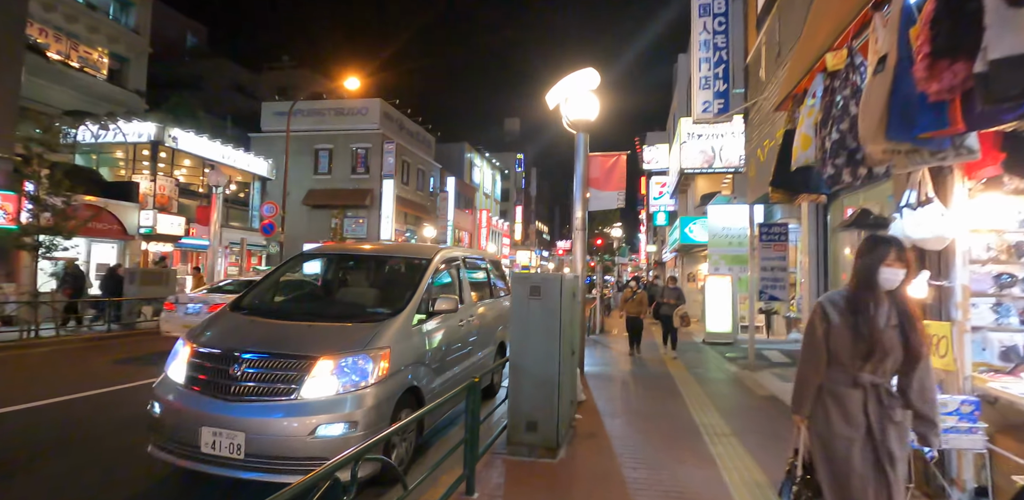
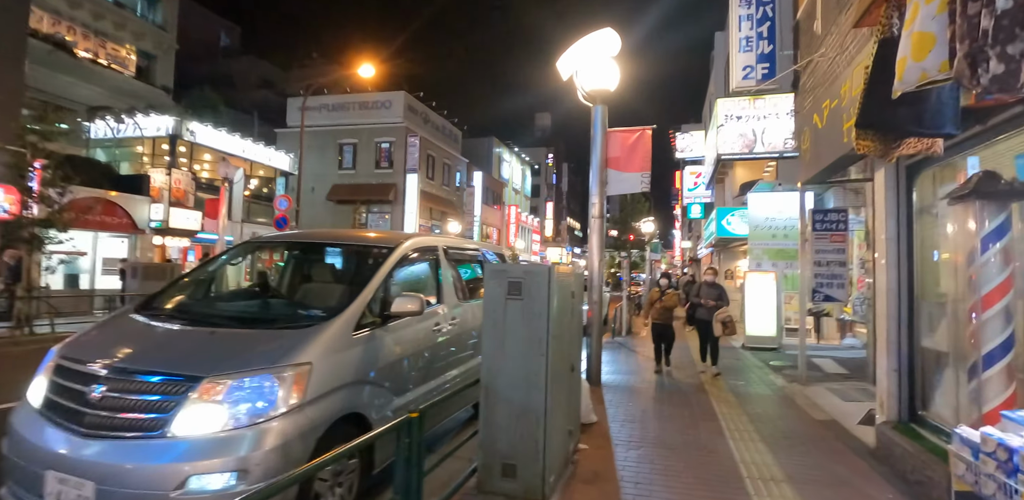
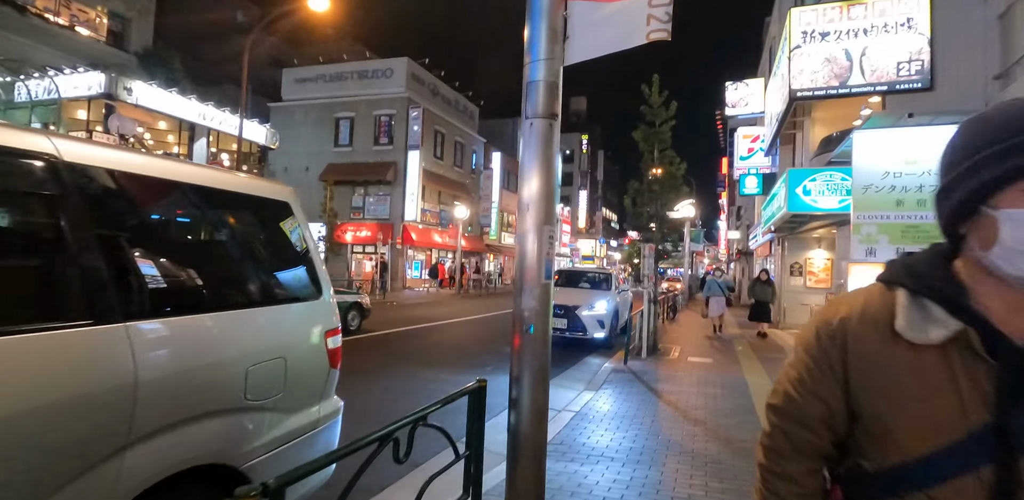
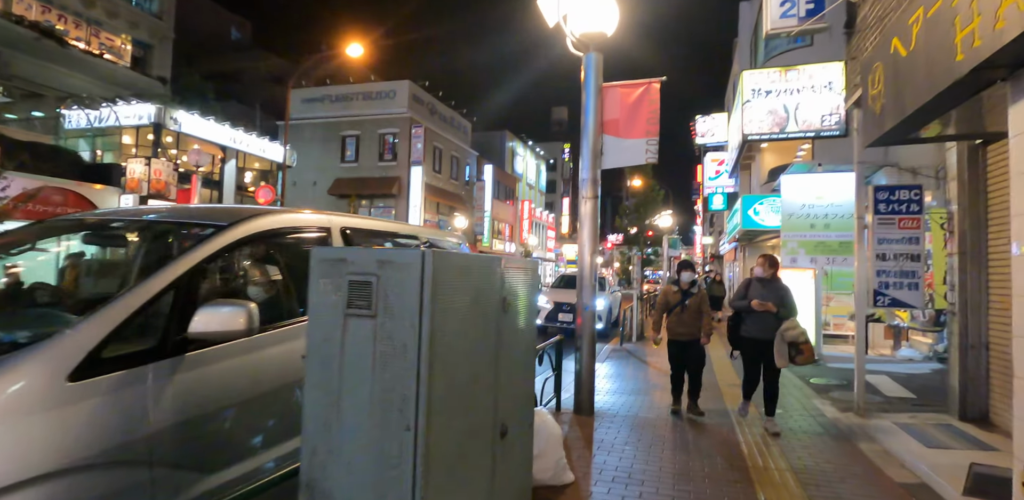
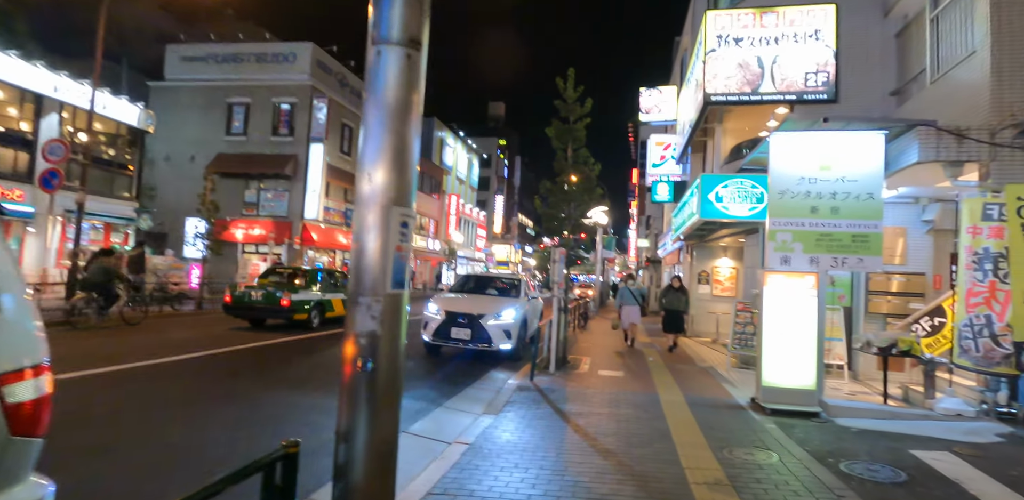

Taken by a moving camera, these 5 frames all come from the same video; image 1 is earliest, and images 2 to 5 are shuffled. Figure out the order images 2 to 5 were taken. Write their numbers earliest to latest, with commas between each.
2, 4, 3, 5
